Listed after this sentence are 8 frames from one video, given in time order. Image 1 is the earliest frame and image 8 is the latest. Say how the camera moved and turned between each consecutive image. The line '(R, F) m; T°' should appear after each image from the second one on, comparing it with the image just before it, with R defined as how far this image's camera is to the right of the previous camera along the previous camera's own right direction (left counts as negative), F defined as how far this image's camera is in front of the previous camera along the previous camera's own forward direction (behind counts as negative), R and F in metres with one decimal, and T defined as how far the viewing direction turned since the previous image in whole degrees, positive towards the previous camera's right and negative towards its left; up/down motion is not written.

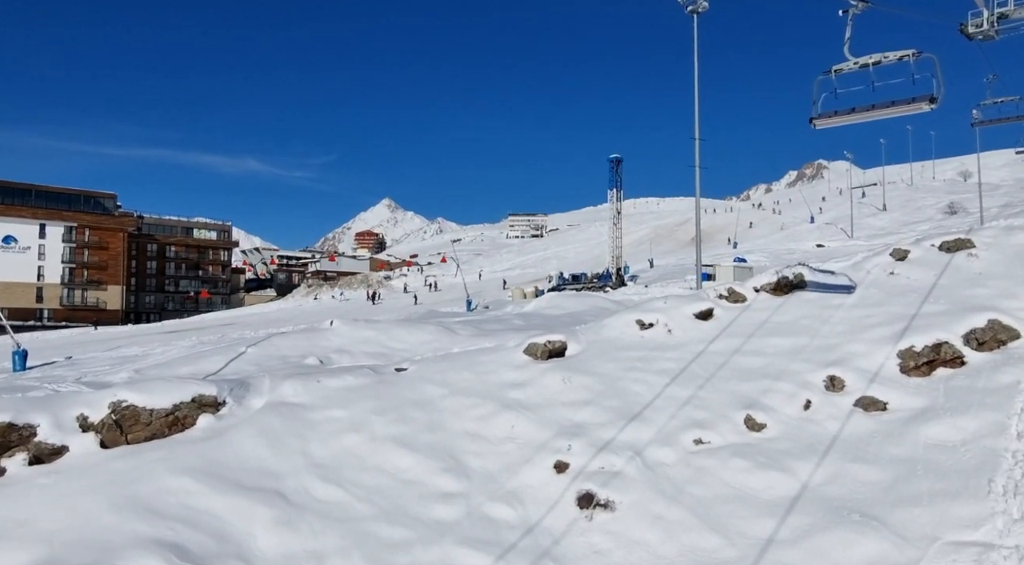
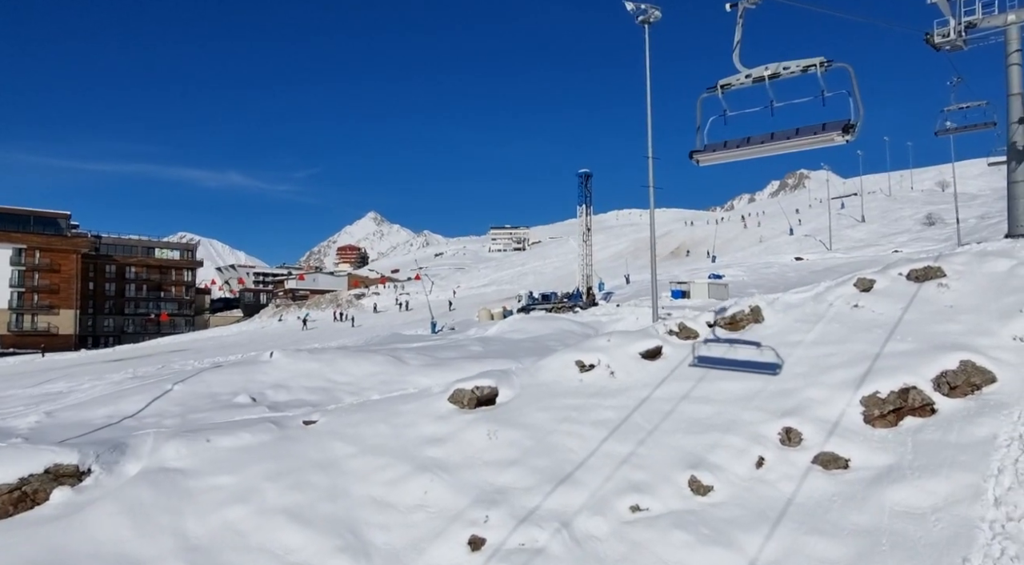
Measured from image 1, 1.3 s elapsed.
(+1.1, +1.5) m; +1°
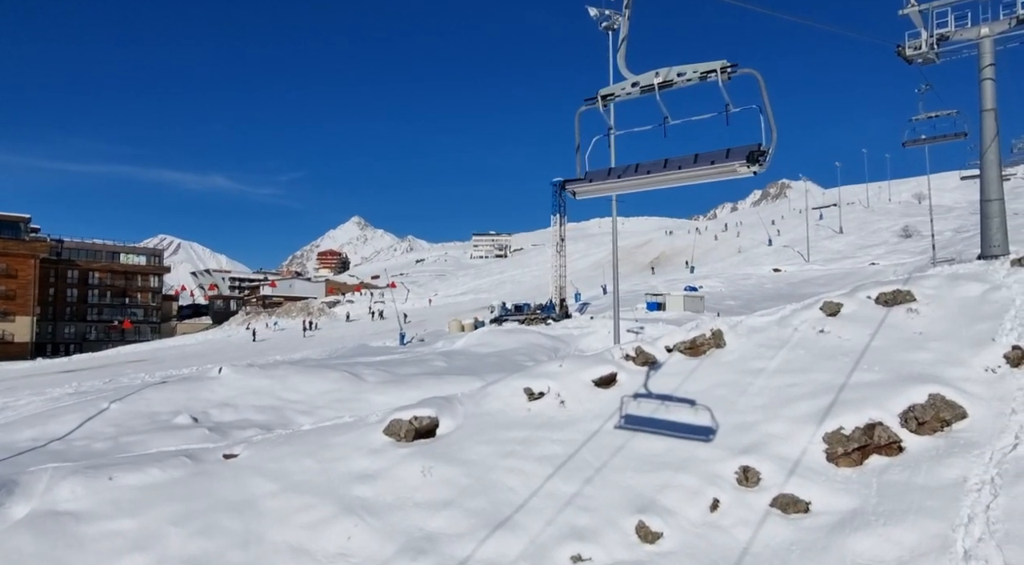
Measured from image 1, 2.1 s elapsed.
(+0.7, +0.9) m; +1°
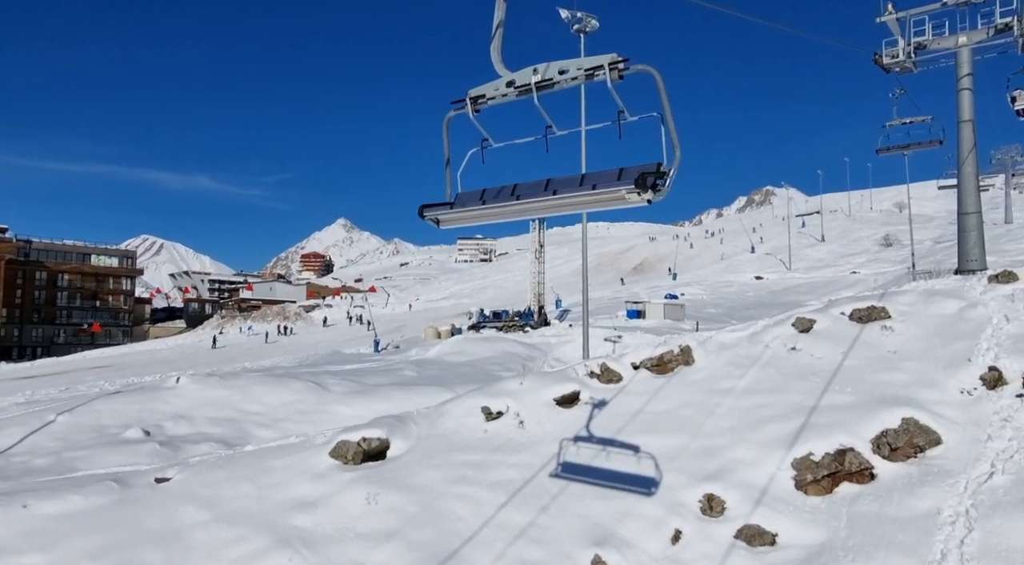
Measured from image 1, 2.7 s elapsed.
(+0.5, +0.7) m; +1°
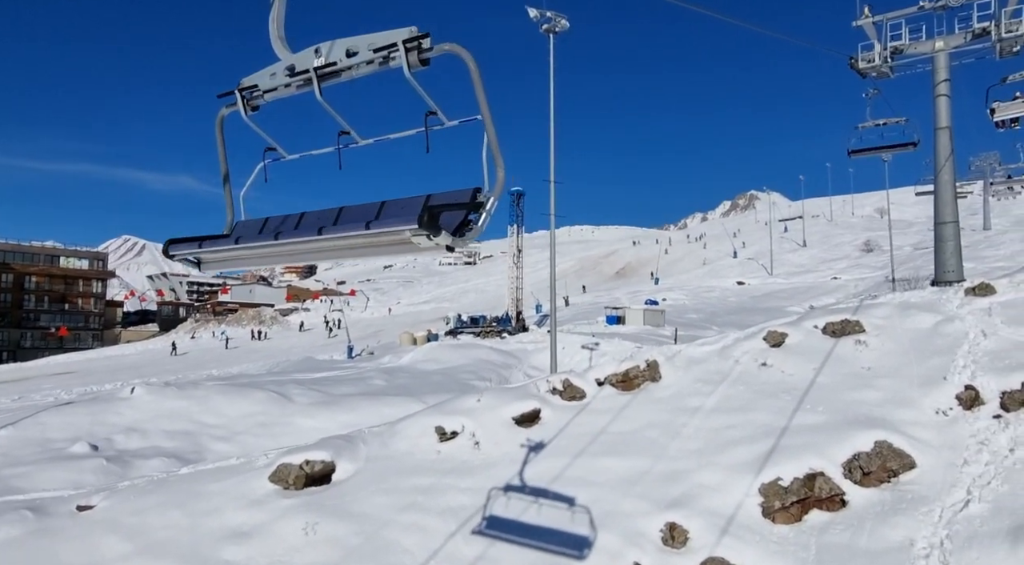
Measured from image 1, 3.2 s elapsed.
(+0.5, +0.7) m; +1°
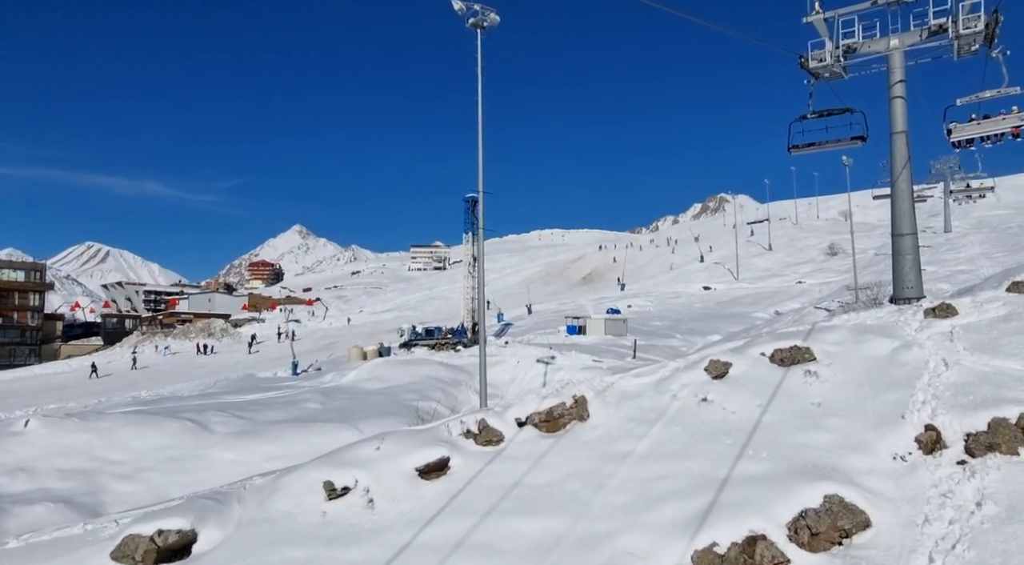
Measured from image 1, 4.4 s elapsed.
(+1.0, +1.6) m; +2°
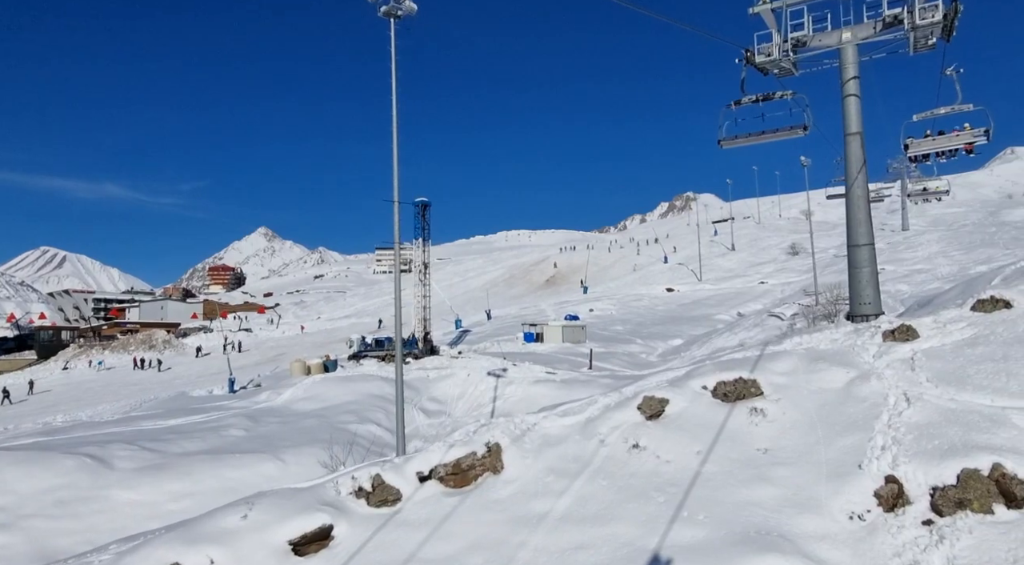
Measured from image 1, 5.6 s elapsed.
(+0.9, +1.7) m; +2°
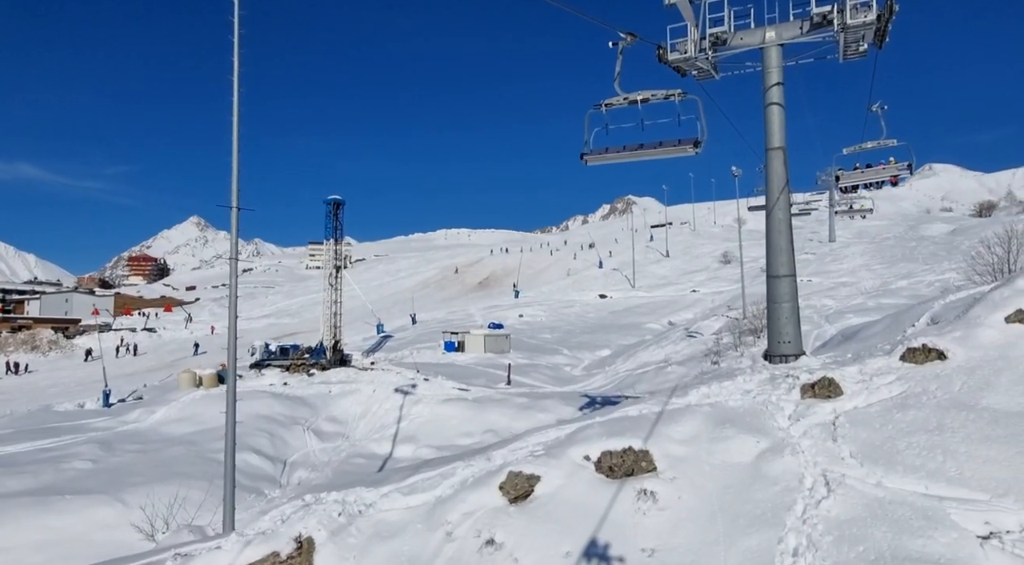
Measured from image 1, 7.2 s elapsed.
(+1.2, +2.4) m; +5°
